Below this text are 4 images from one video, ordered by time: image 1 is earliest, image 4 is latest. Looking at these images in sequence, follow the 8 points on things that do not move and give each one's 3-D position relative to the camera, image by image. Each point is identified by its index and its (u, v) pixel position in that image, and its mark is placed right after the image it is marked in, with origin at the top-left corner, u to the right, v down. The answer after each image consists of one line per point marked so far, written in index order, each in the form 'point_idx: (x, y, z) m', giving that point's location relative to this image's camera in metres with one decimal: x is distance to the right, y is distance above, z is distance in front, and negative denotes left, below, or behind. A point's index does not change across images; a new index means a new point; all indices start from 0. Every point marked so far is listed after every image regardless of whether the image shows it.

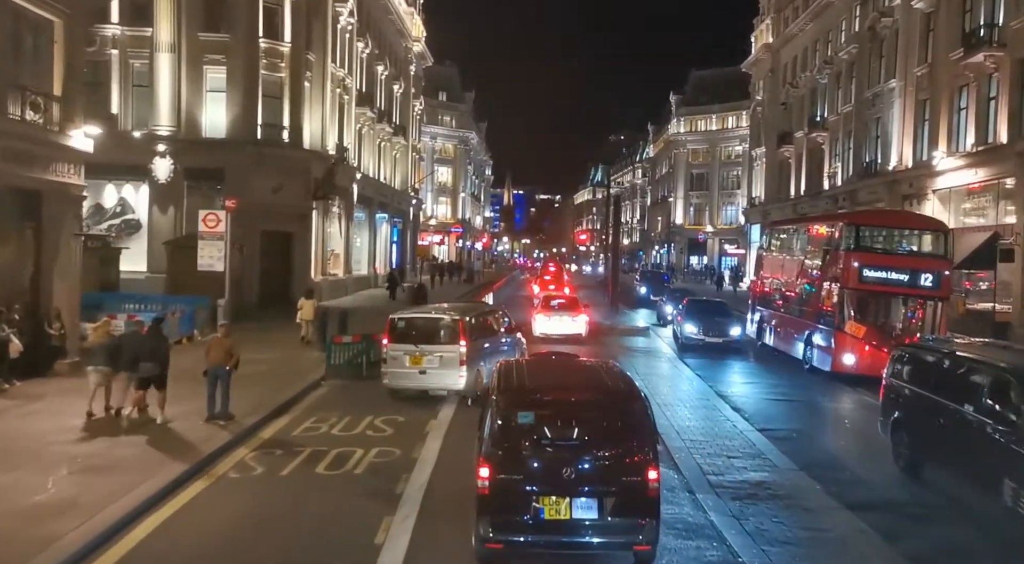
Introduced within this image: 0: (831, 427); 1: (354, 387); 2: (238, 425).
0: (+5.3, -2.4, +13.7) m
1: (-3.2, -2.1, +17.1) m
2: (-4.2, -2.2, +12.8) m
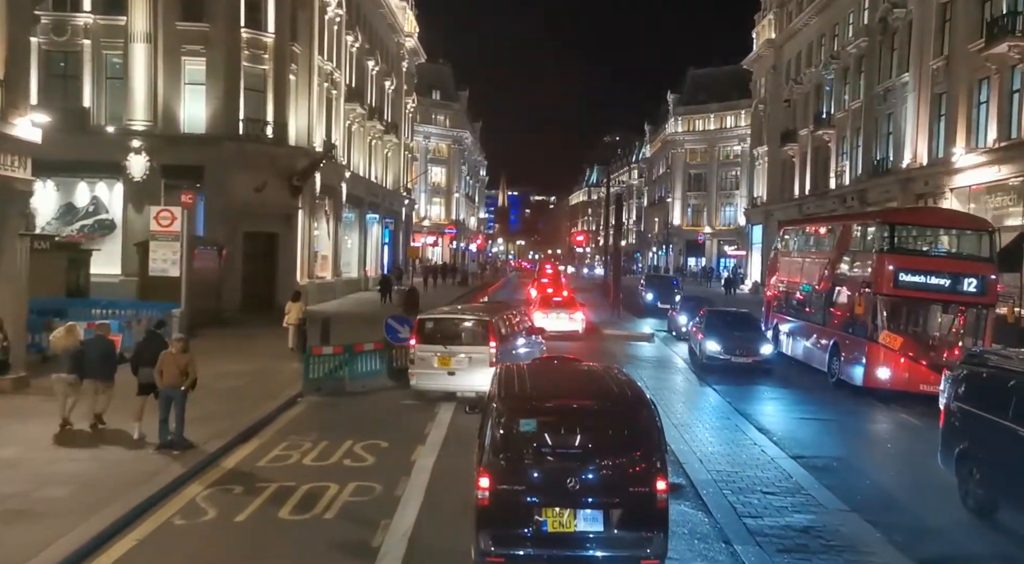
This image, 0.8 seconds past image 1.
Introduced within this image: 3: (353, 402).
0: (+5.2, -2.5, +12.1) m
1: (-3.3, -2.2, +15.4) m
2: (-4.2, -2.3, +11.1) m
3: (-3.0, -2.2, +15.6) m
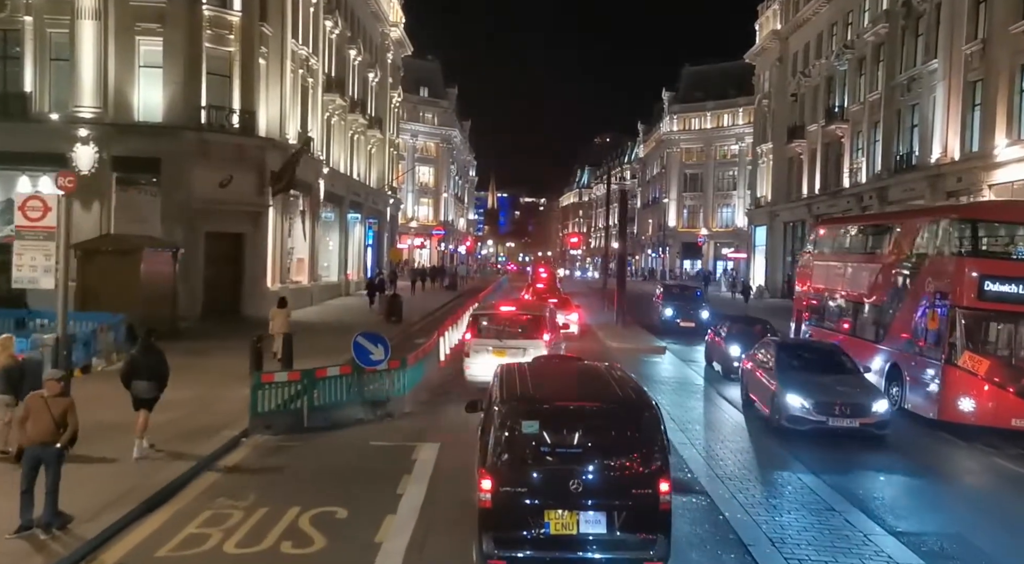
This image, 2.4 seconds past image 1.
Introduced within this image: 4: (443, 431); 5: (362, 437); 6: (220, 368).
0: (+5.2, -2.6, +9.1) m
1: (-3.3, -2.4, +12.3) m
2: (-4.2, -2.4, +7.9) m
3: (-3.0, -2.4, +12.5) m
4: (-1.1, -2.4, +13.6) m
5: (-2.3, -2.4, +12.9) m
6: (-6.8, -2.0, +19.4) m
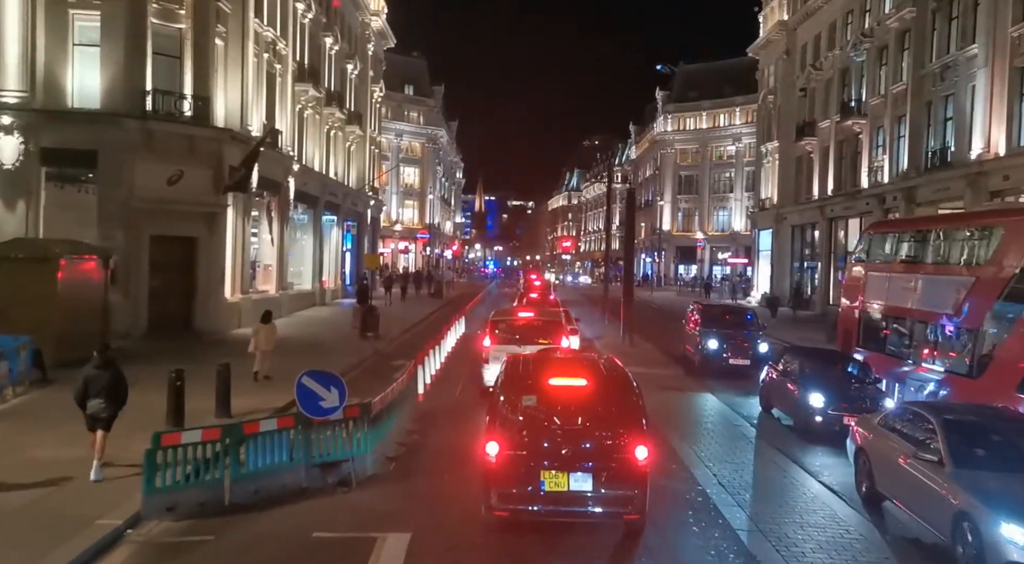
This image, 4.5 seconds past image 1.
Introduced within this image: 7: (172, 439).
0: (+5.3, -2.9, +5.6) m
1: (-3.3, -2.7, +8.7) m
2: (-4.1, -2.7, +4.3) m
3: (-3.1, -2.7, +9.0) m
4: (-1.1, -2.7, +10.0) m
5: (-2.3, -2.7, +9.3) m
6: (-6.9, -2.3, +15.7) m
7: (-3.7, -1.7, +9.1) m
